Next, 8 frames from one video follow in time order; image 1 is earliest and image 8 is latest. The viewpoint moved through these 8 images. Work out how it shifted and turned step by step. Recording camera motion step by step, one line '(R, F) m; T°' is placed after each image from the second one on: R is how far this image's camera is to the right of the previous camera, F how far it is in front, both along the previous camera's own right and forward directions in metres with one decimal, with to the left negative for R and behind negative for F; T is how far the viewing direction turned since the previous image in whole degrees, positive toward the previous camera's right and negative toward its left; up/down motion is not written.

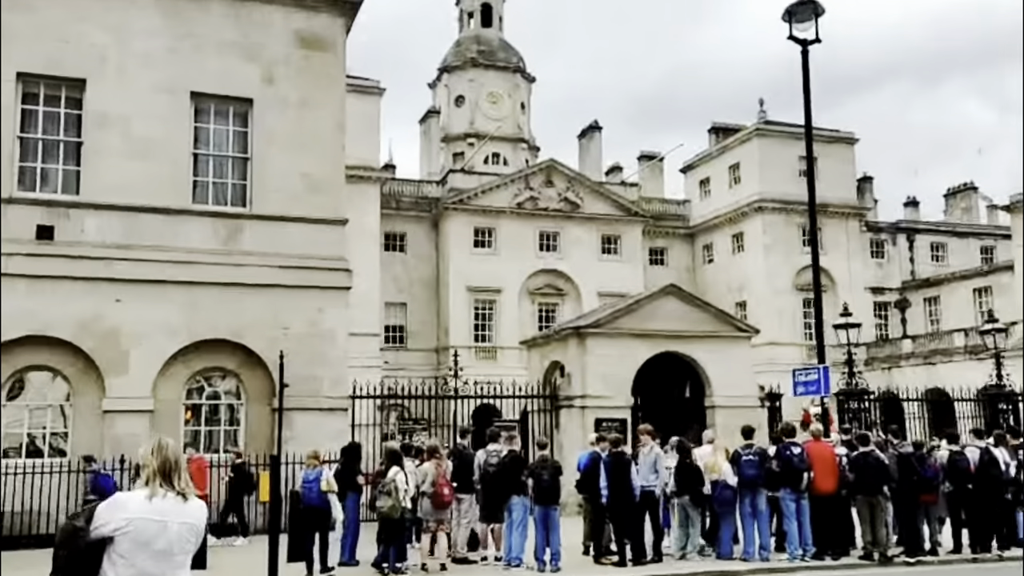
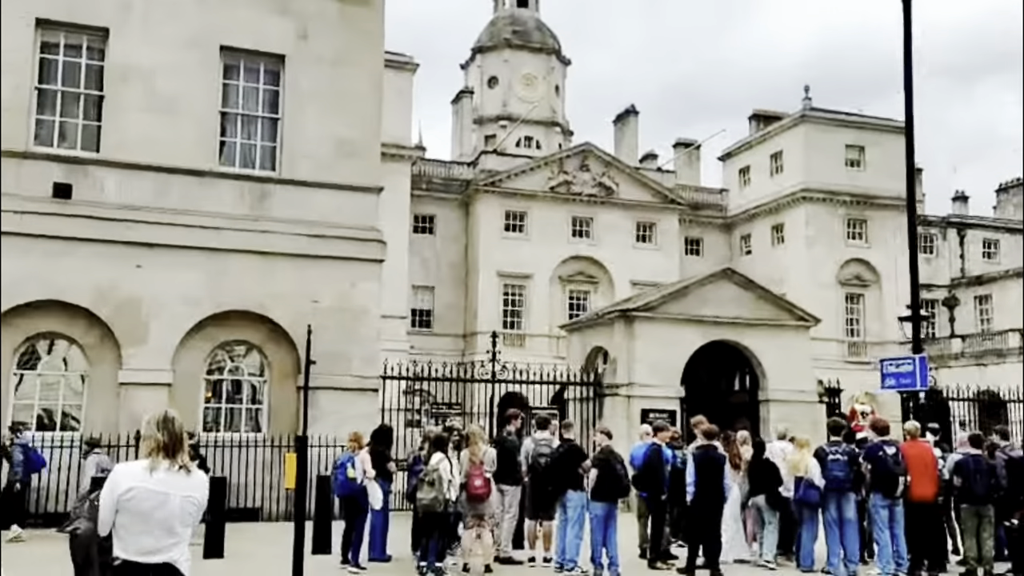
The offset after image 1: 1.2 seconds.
(-0.5, +1.3) m; -1°
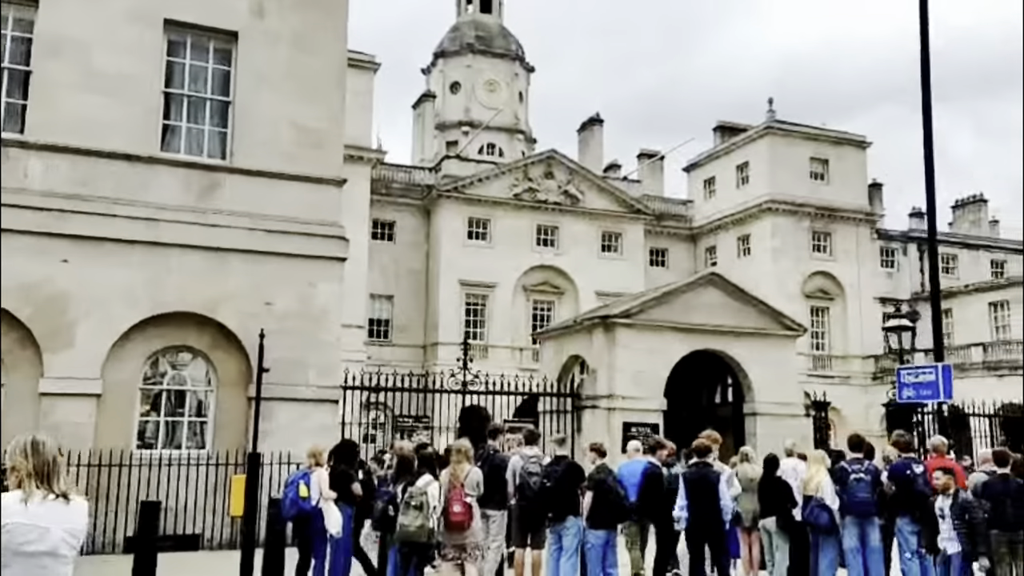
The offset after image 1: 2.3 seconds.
(-0.4, +1.3) m; +3°
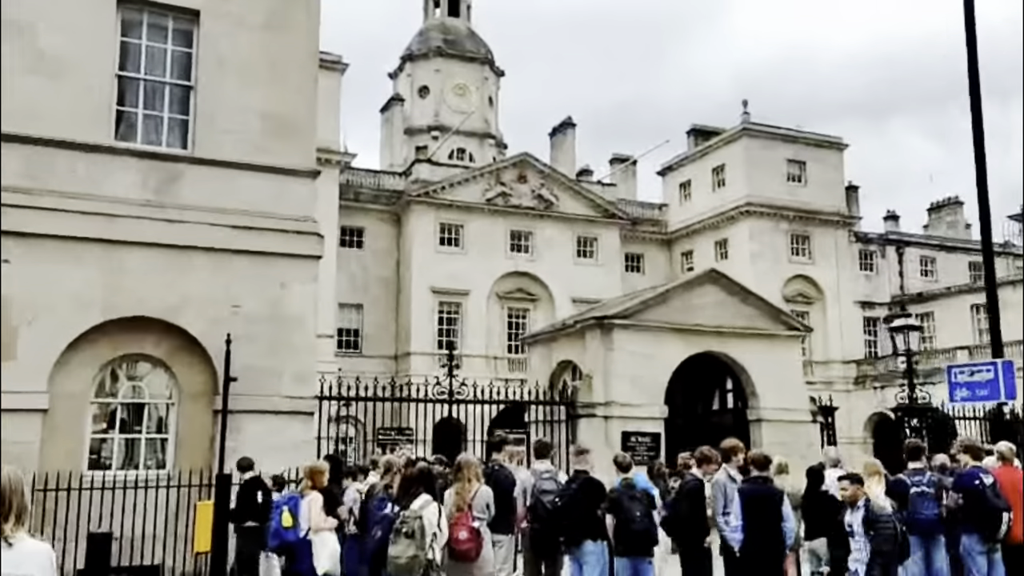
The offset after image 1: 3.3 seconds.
(-0.5, +1.2) m; +2°
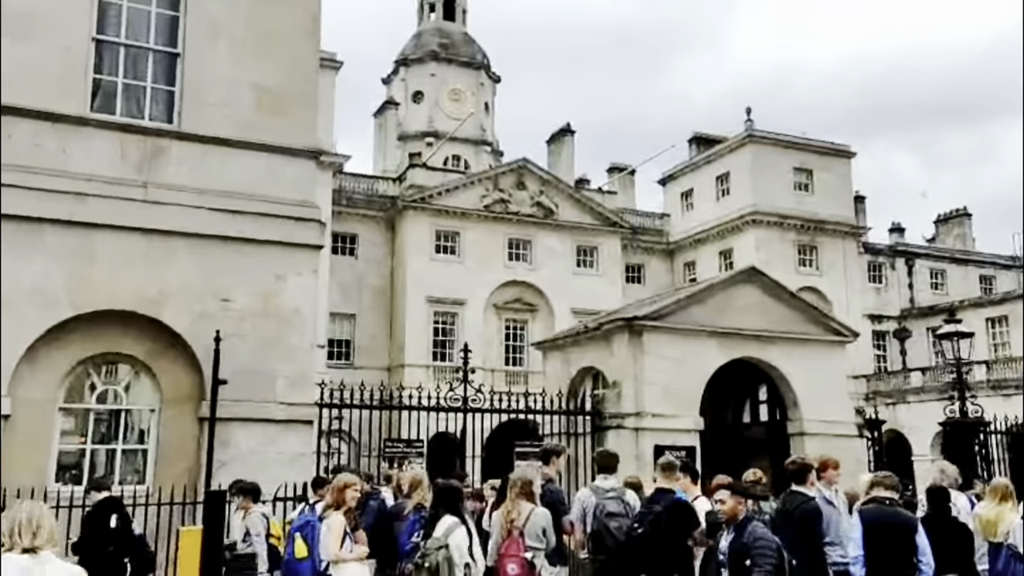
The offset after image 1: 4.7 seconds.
(-0.6, +1.5) m; +1°
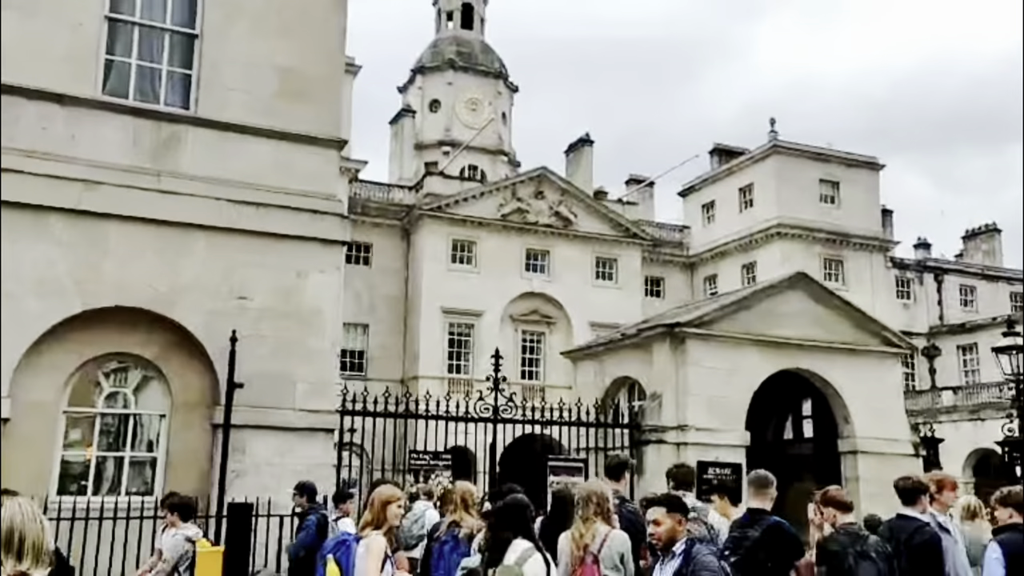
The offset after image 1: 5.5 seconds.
(-0.4, +0.9) m; -1°
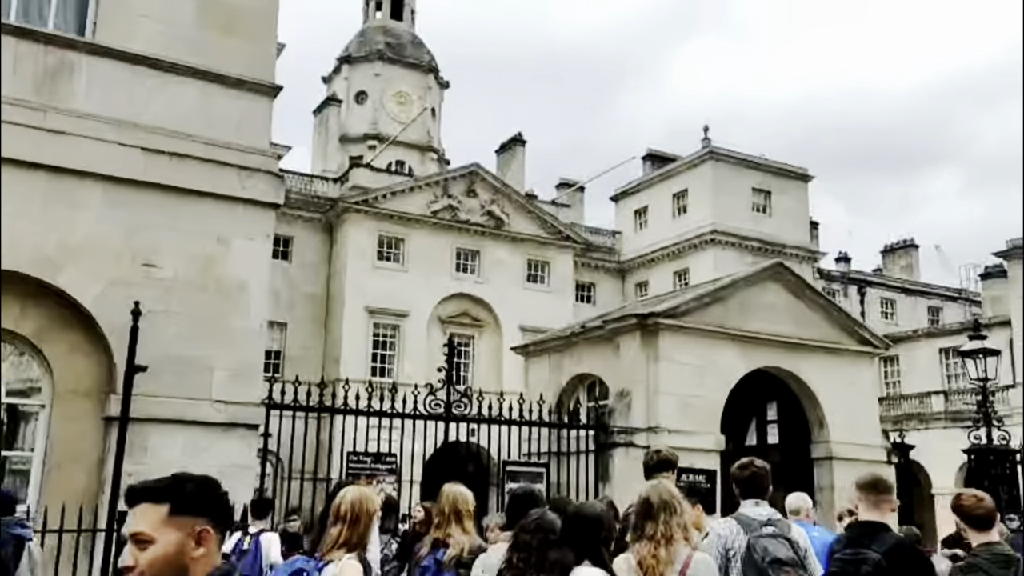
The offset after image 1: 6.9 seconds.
(-0.5, +1.6) m; +6°
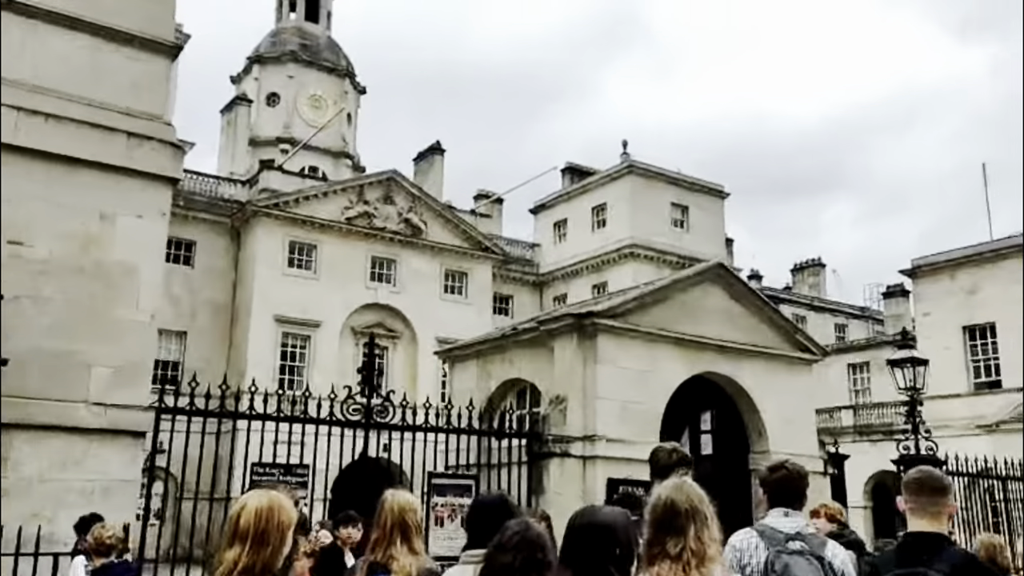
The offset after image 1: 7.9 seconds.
(-0.2, +0.9) m; +6°
